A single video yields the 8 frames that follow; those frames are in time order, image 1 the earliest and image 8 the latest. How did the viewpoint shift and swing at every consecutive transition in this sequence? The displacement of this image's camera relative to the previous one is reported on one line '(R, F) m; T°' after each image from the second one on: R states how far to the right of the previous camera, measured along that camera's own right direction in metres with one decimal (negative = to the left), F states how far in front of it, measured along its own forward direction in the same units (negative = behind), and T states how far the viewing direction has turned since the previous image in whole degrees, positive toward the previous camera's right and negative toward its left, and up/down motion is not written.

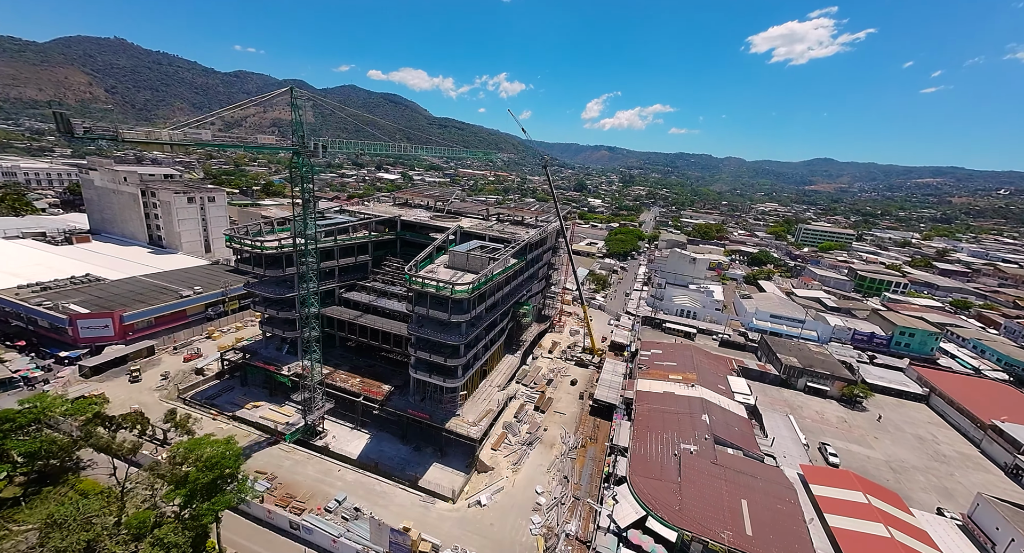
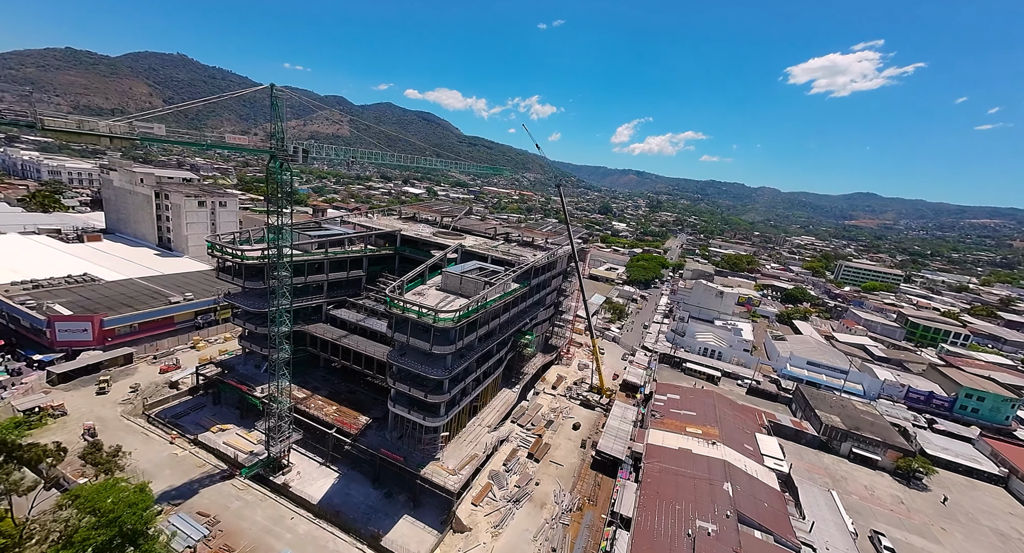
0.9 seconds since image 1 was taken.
(+2.0, +4.9) m; -3°
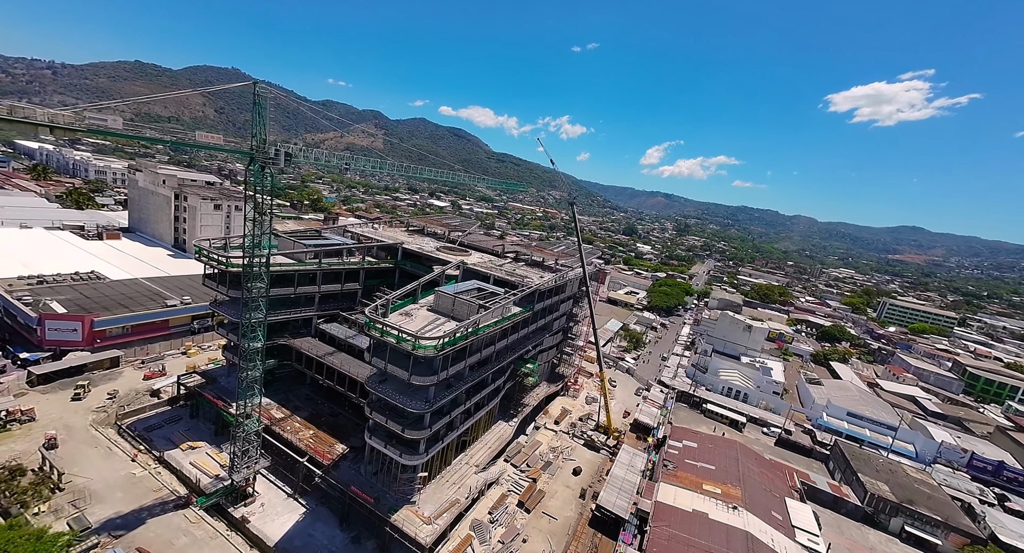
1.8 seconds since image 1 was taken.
(+1.9, +3.9) m; -3°
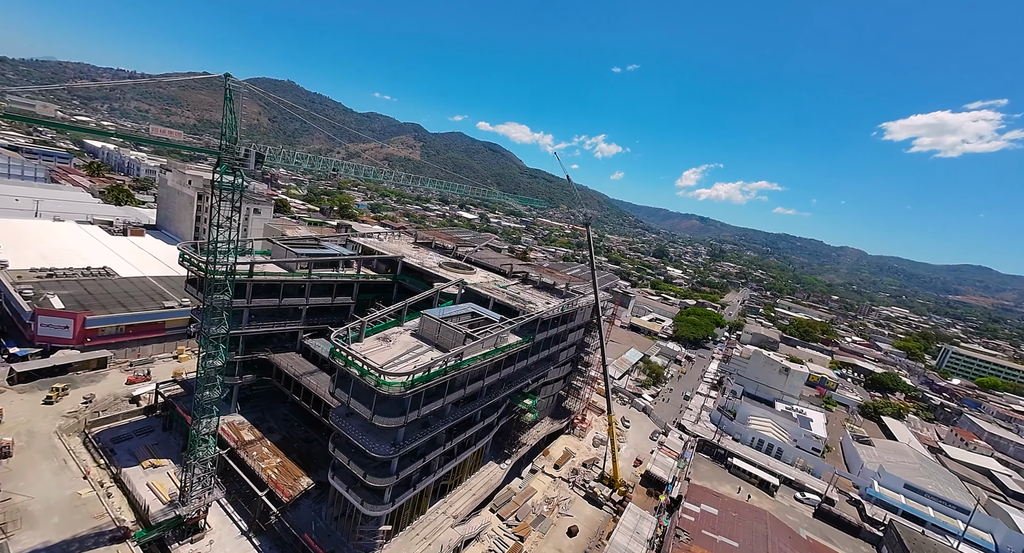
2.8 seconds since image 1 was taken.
(+2.2, +4.4) m; -4°
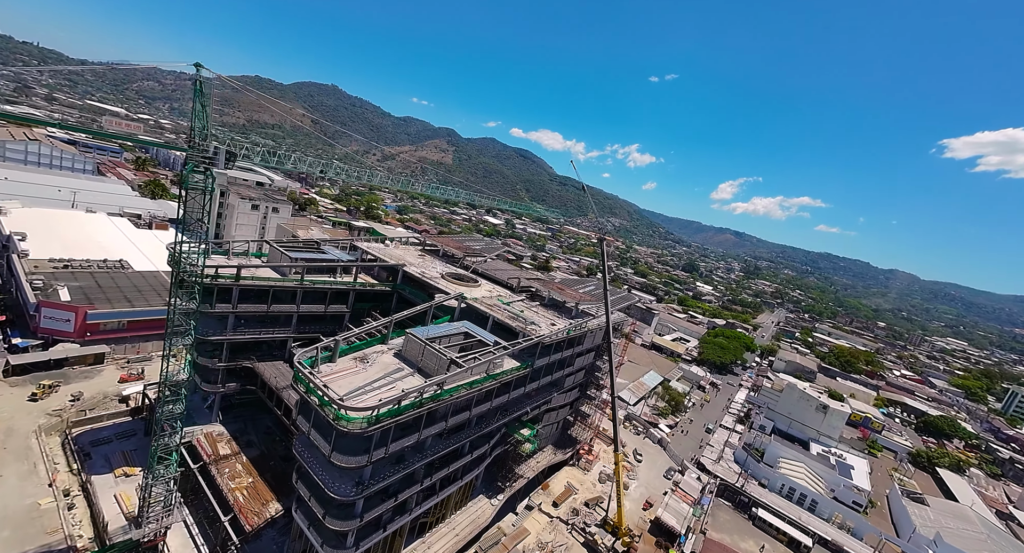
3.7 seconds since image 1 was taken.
(+1.9, +3.5) m; -4°
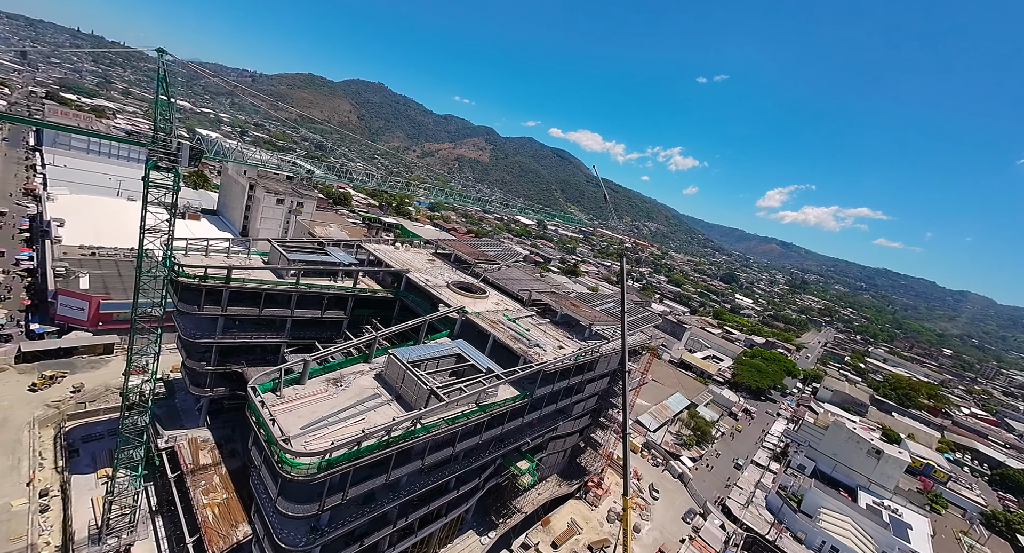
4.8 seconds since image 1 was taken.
(+1.9, +3.5) m; -4°
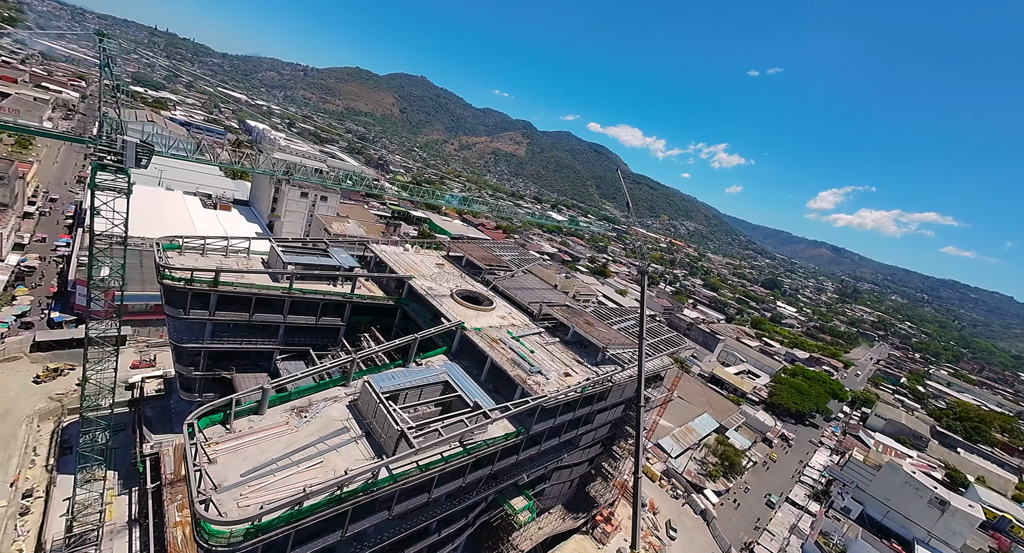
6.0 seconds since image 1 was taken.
(+1.9, +3.4) m; -4°
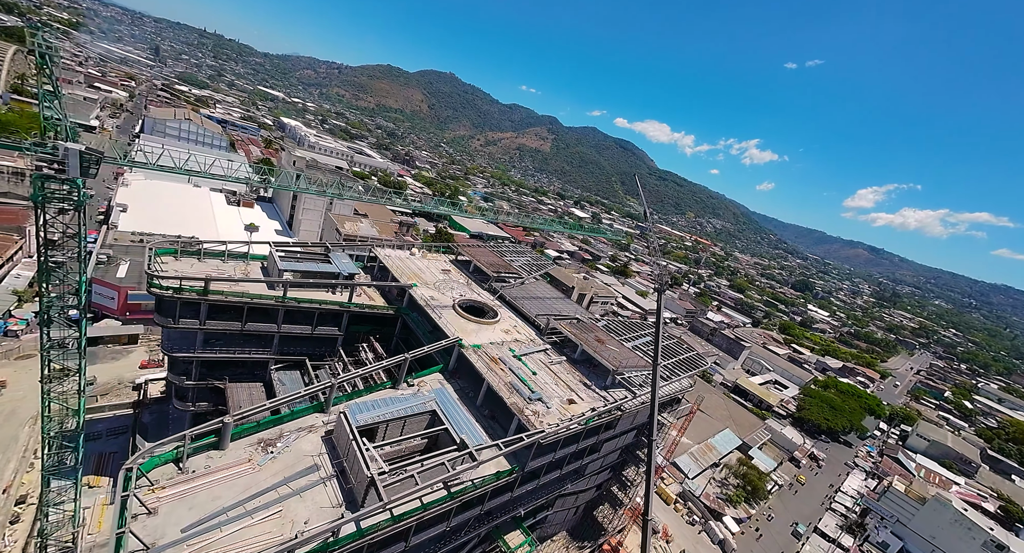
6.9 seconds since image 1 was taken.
(+1.2, +2.2) m; -3°
